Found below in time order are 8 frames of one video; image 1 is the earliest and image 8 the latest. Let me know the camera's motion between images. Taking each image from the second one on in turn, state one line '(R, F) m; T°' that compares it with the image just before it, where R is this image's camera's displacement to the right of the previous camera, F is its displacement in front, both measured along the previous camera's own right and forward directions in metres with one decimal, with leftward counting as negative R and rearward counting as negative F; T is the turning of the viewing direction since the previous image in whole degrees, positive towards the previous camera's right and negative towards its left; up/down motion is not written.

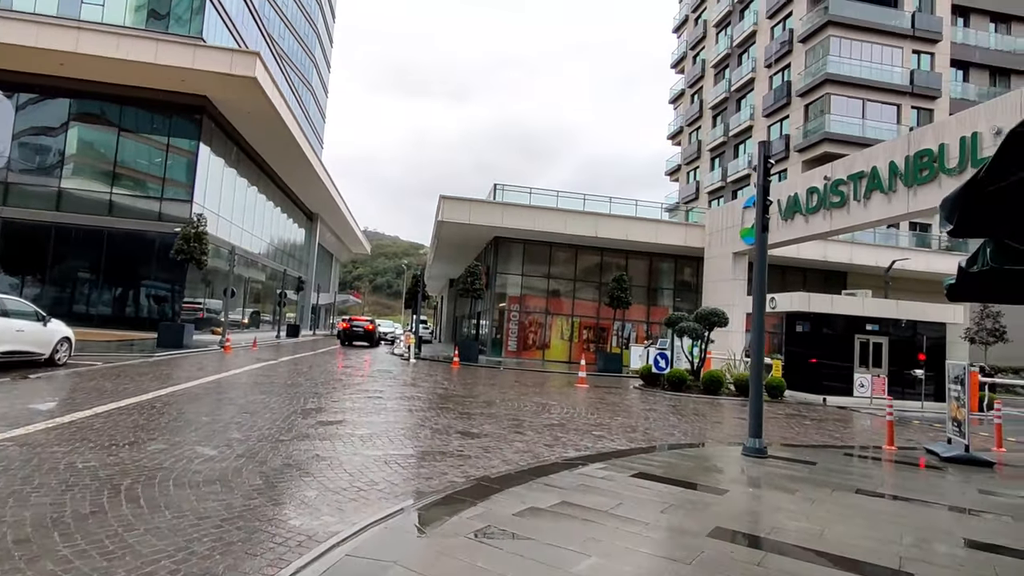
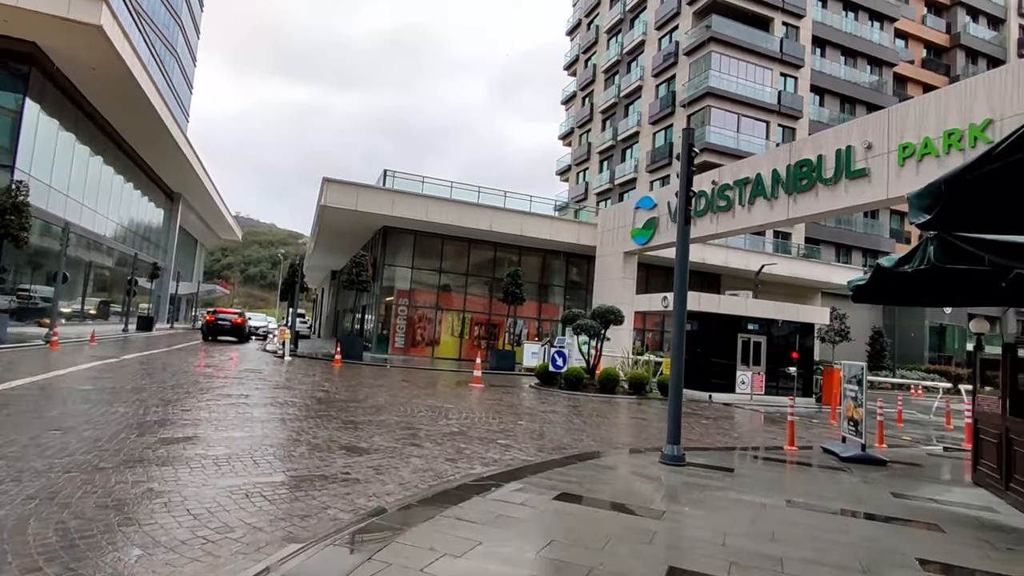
(-0.2, +1.1) m; +11°
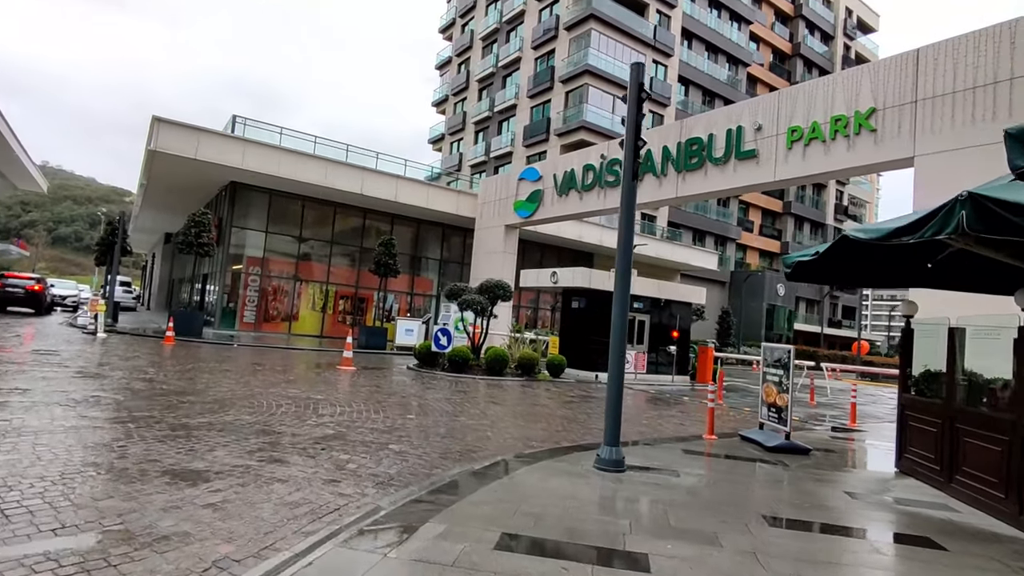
(-0.4, +1.7) m; +14°
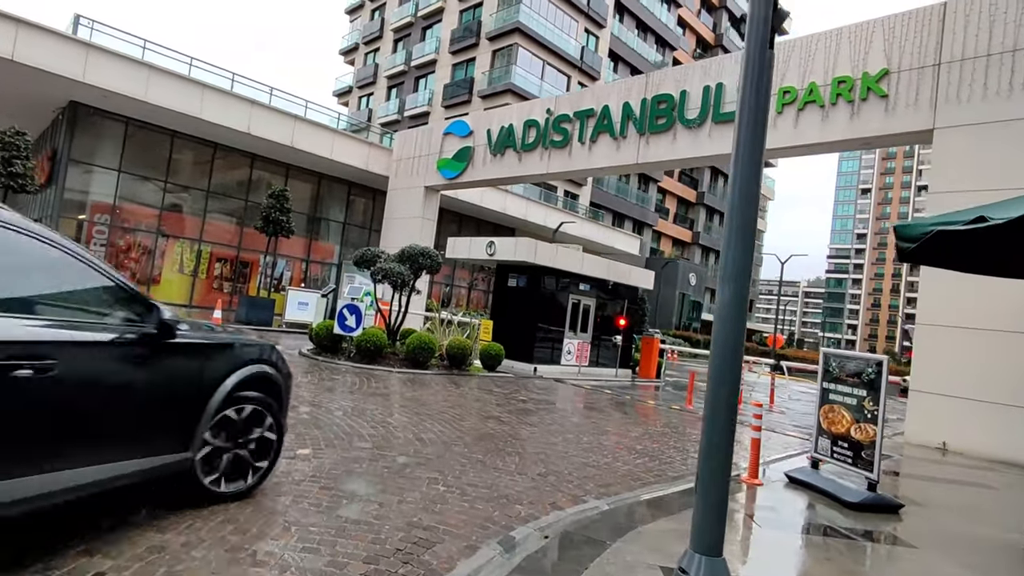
(-0.6, +3.1) m; +10°
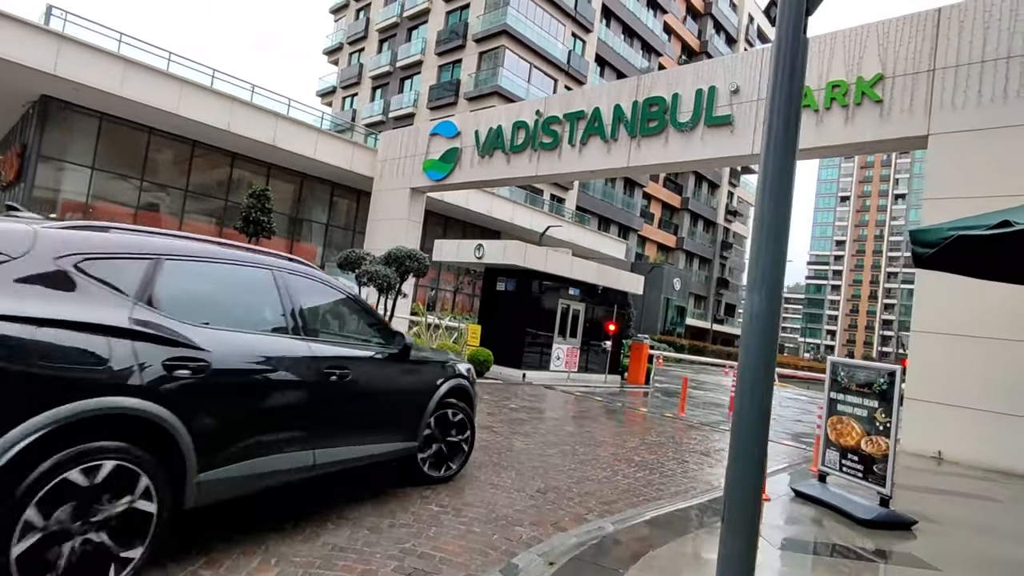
(-0.1, +0.3) m; +2°
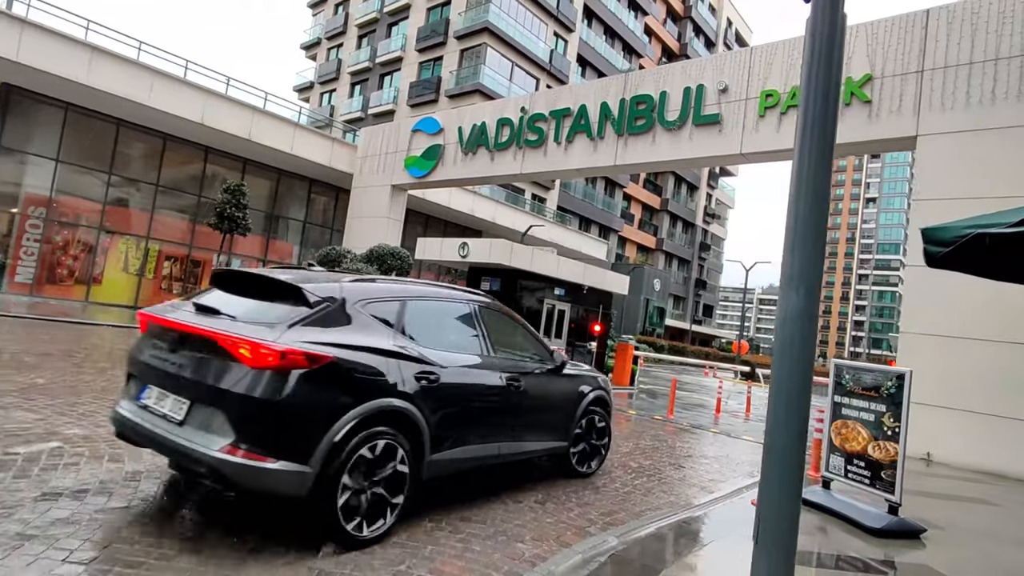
(-0.2, +0.3) m; +2°
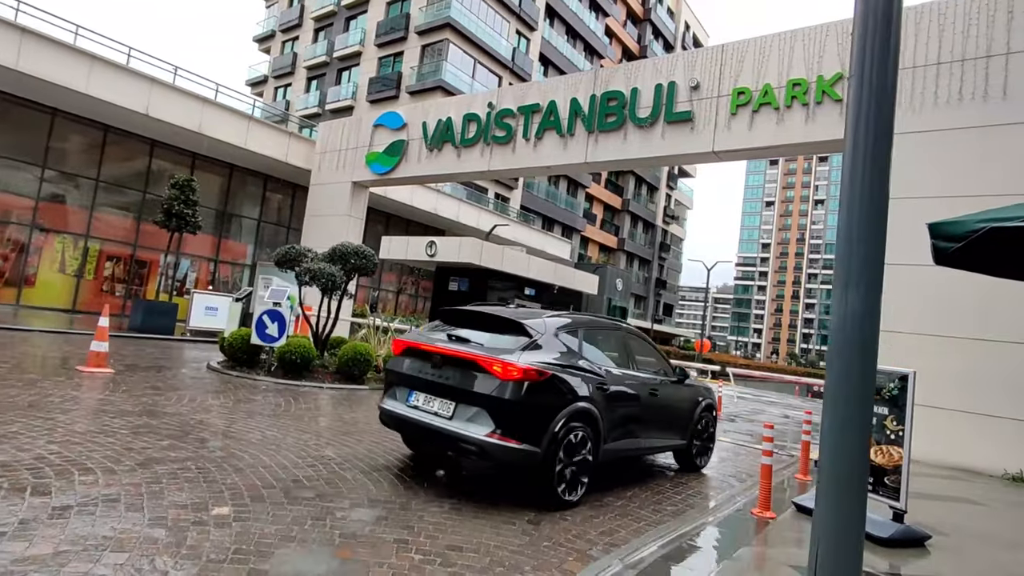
(-0.2, +0.4) m; +4°
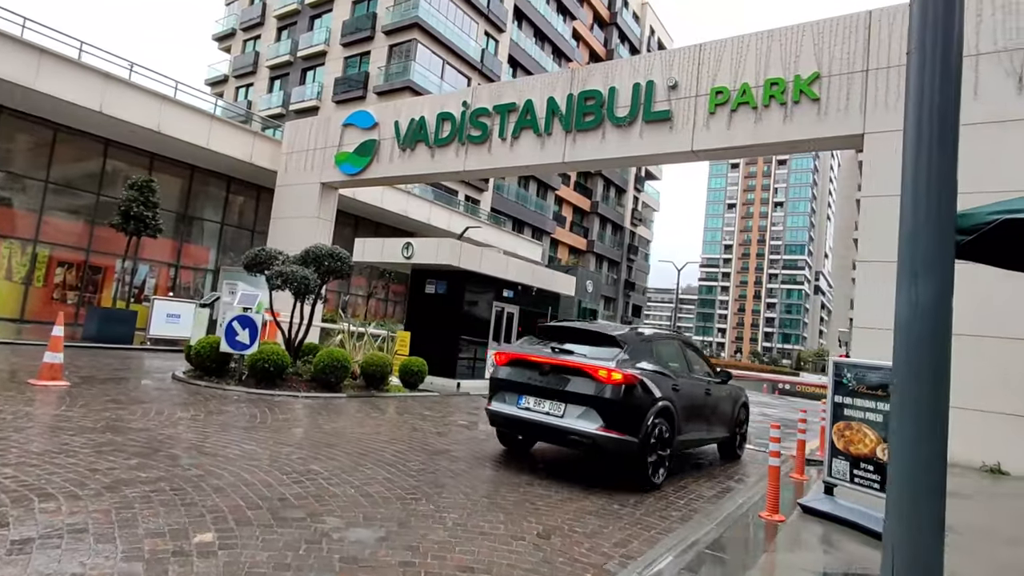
(-0.3, +0.3) m; +3°
